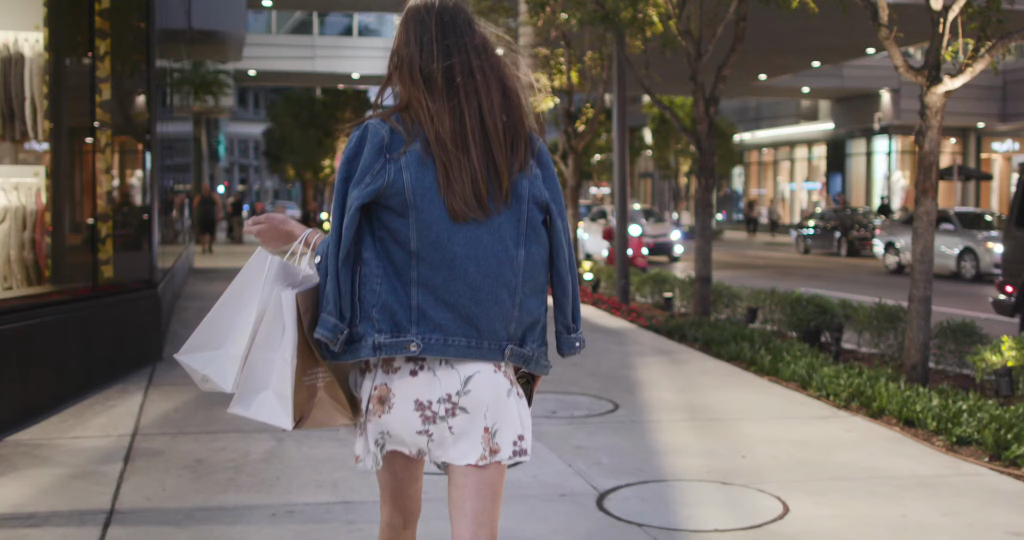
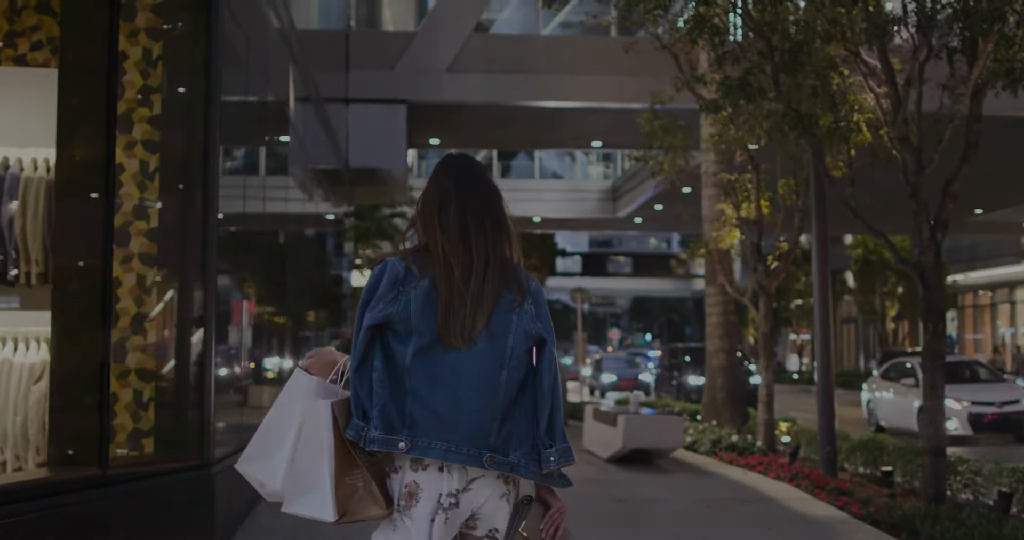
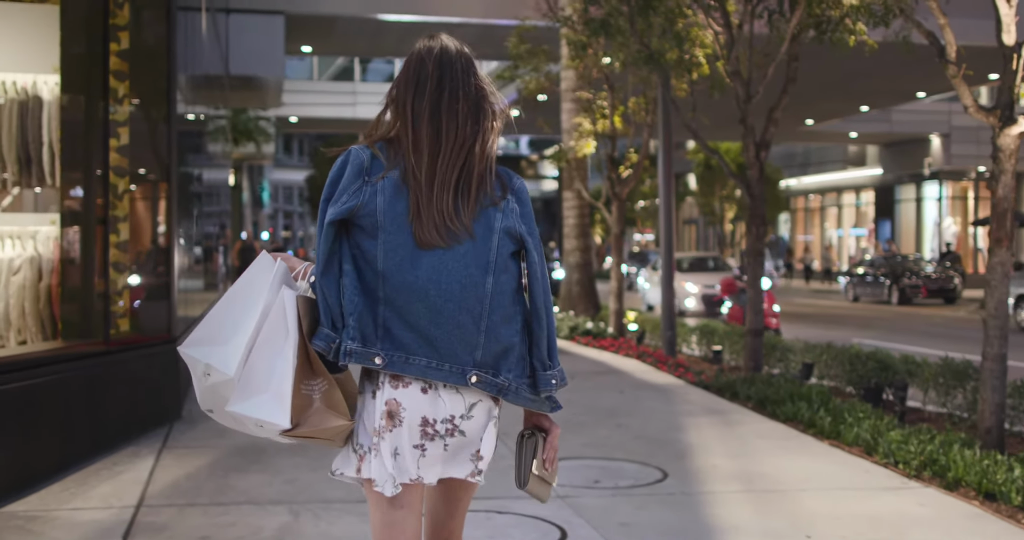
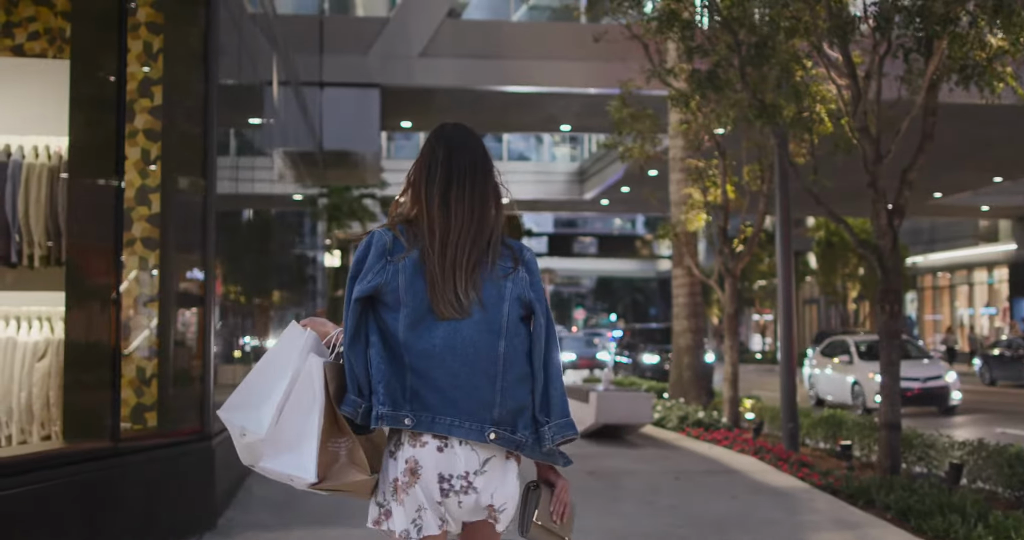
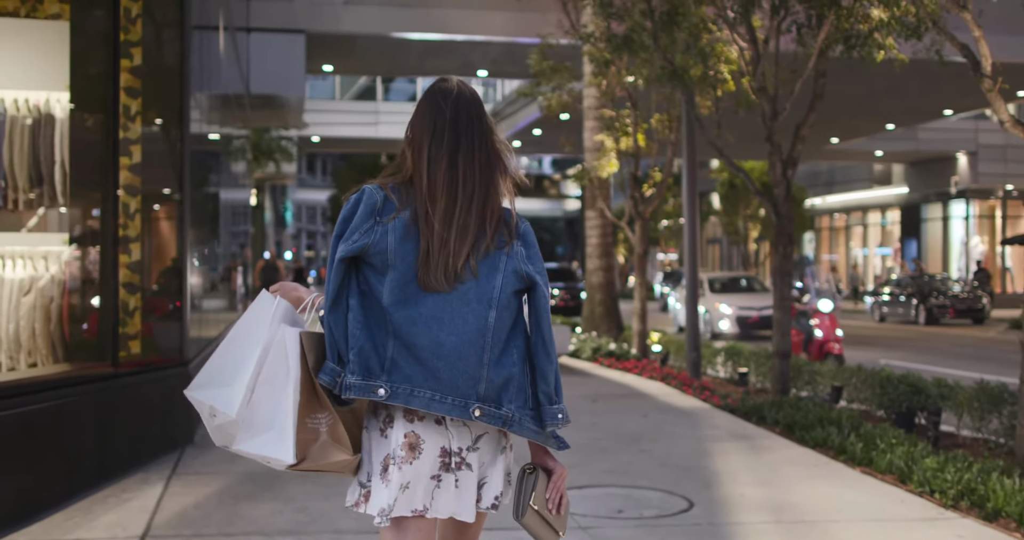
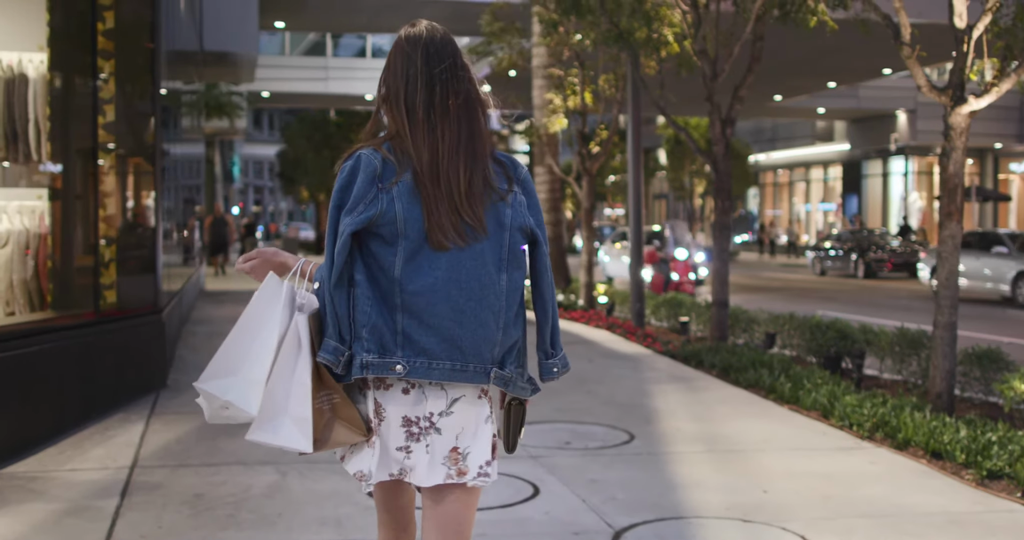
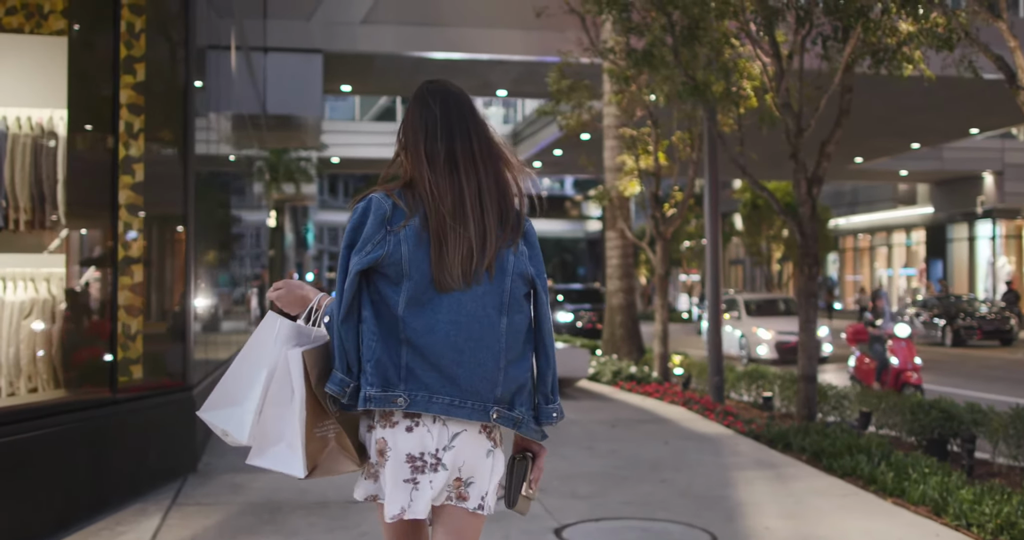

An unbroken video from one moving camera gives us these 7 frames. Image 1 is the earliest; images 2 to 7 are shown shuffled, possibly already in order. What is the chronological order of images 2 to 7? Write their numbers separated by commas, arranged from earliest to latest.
6, 3, 5, 7, 4, 2
